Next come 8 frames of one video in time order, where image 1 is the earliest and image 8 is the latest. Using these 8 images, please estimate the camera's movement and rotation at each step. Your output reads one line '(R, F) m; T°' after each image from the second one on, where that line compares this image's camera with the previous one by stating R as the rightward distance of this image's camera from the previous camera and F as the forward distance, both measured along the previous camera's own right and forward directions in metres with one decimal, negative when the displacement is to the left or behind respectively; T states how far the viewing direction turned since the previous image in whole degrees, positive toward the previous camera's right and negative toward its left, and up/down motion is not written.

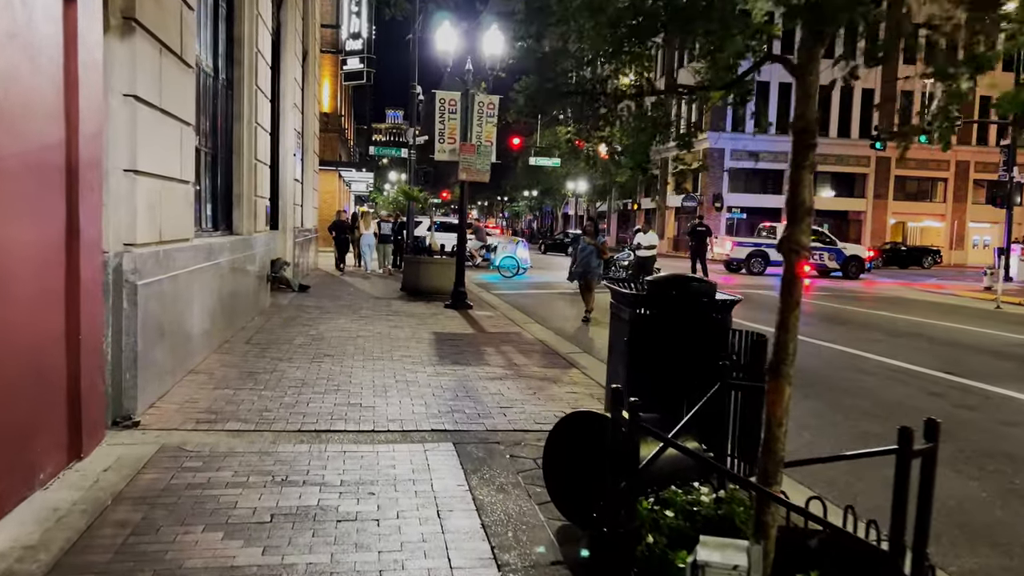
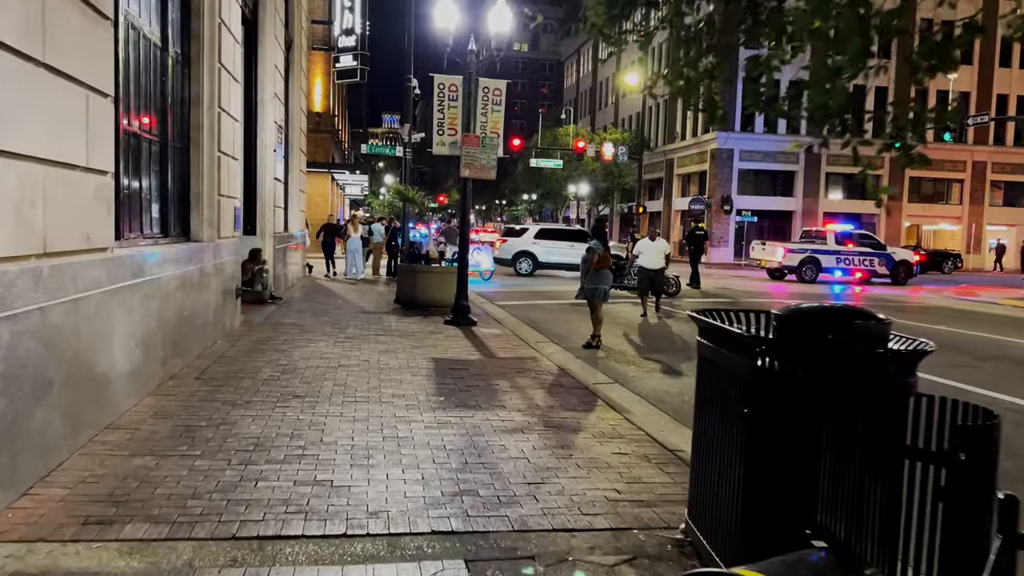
(-0.2, +1.9) m; 0°
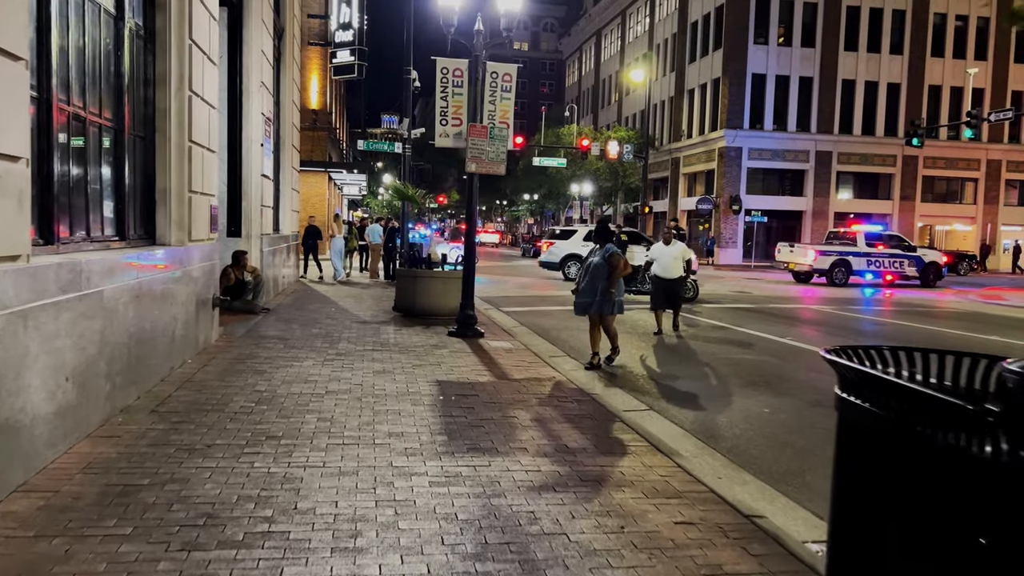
(-0.2, +1.3) m; 0°
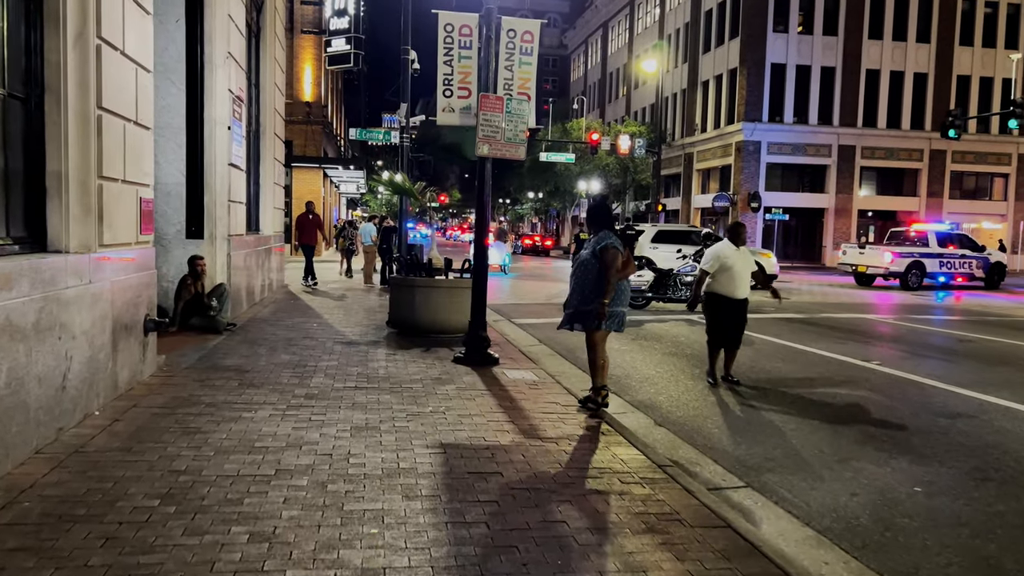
(-0.2, +2.3) m; 0°
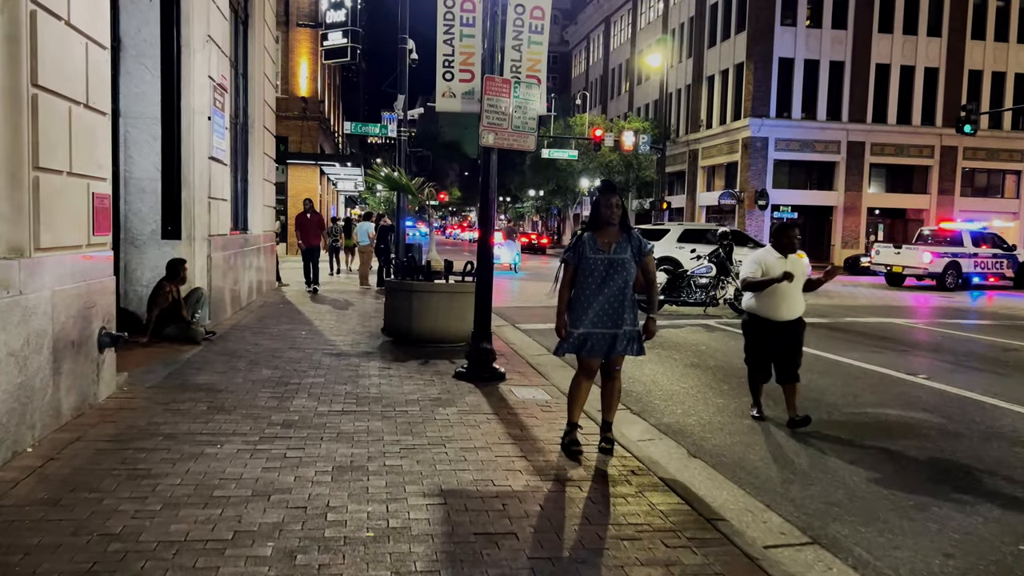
(-0.1, +1.0) m; 0°
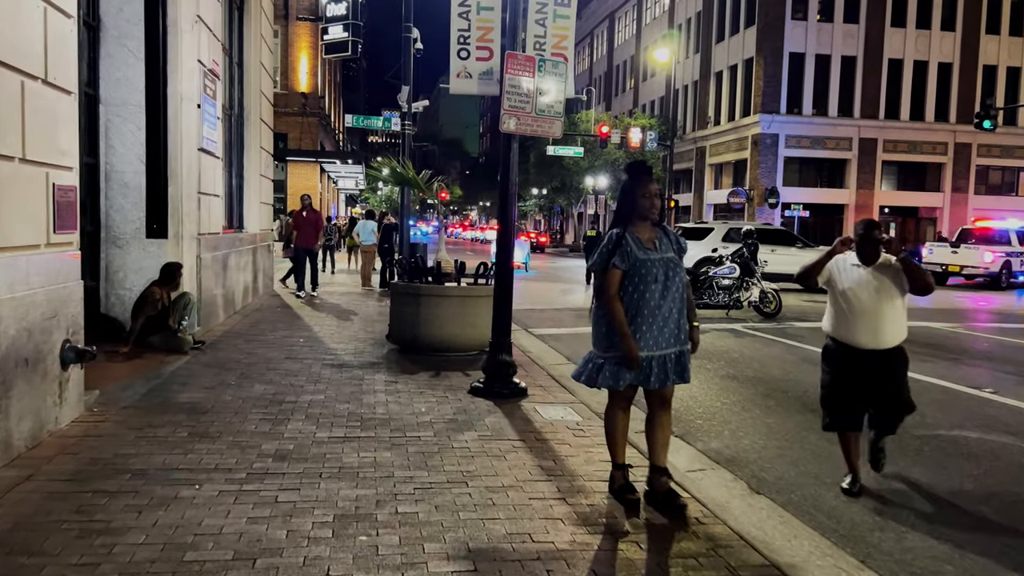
(-0.2, +0.9) m; 0°
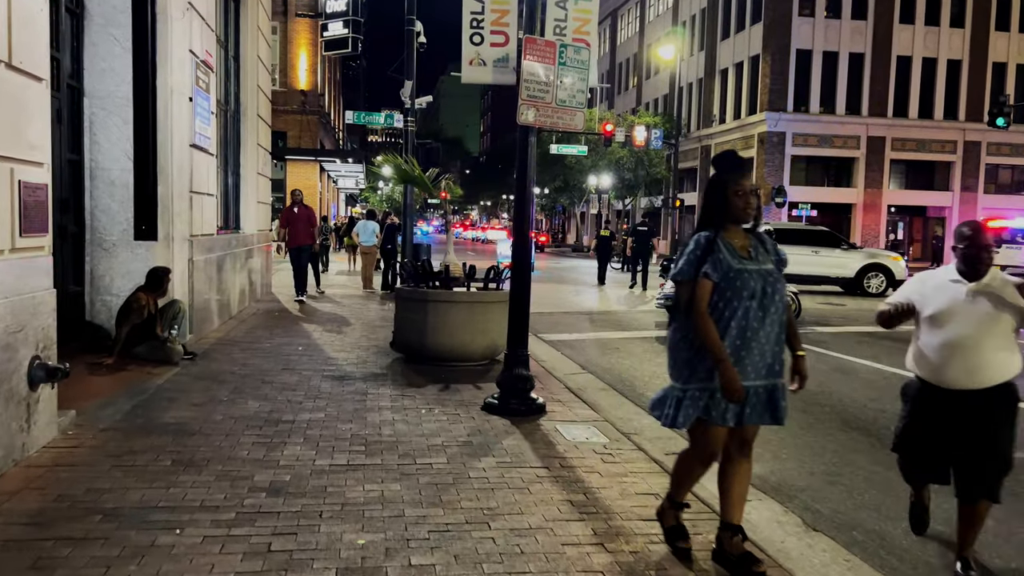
(-0.1, +0.6) m; 0°
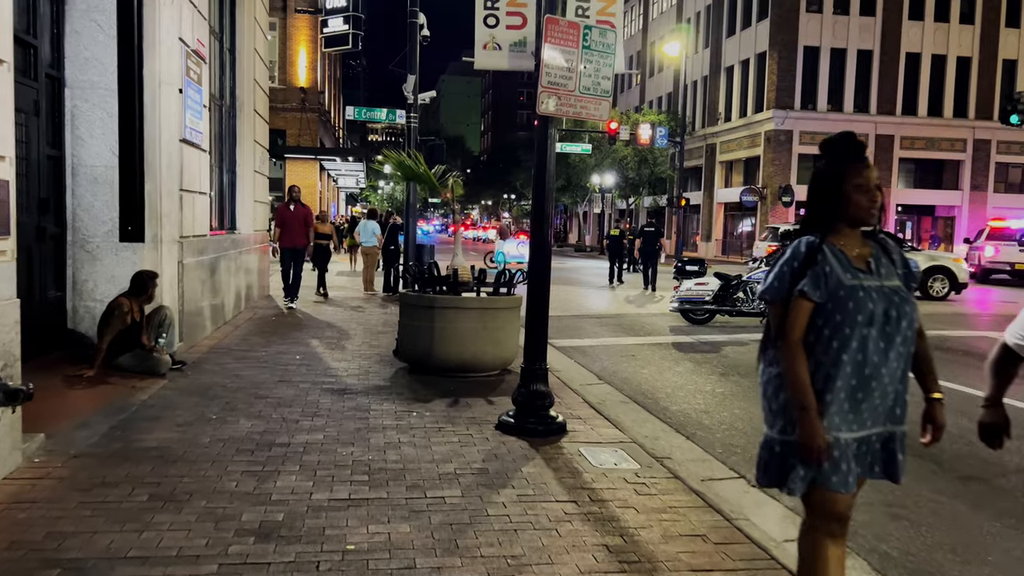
(-0.1, +0.6) m; 0°
